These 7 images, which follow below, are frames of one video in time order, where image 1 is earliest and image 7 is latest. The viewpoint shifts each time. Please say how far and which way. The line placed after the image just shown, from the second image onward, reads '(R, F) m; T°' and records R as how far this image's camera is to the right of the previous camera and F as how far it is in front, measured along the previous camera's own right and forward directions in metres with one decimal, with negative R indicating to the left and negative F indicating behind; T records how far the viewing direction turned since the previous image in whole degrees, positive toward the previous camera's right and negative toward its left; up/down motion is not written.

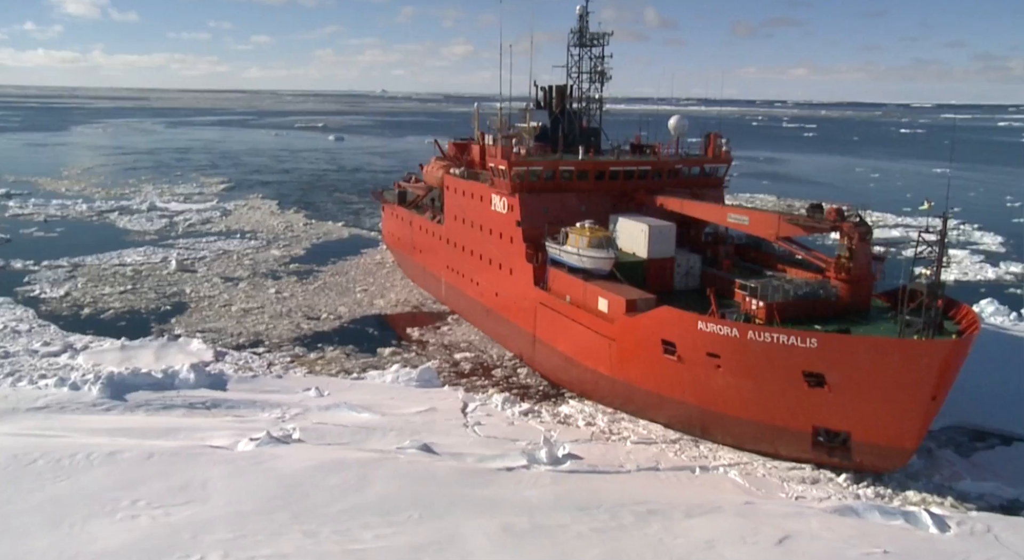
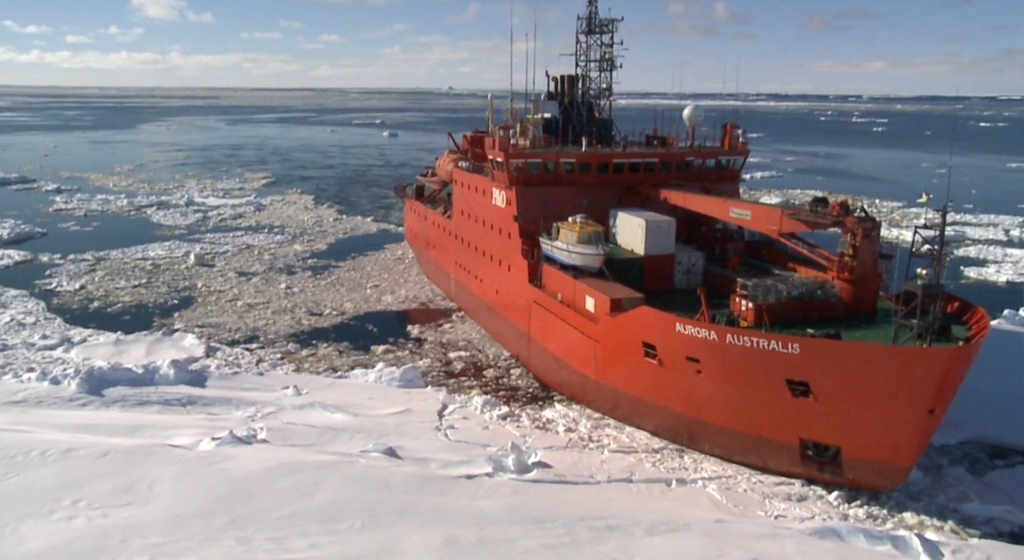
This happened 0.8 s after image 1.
(+1.0, +0.5) m; -4°
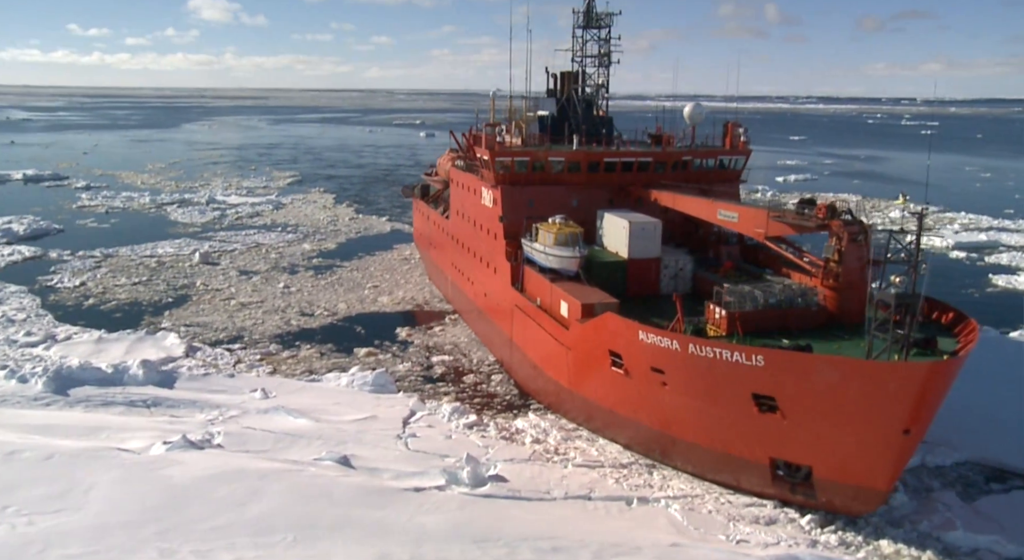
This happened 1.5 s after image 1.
(+0.9, +0.4) m; -2°
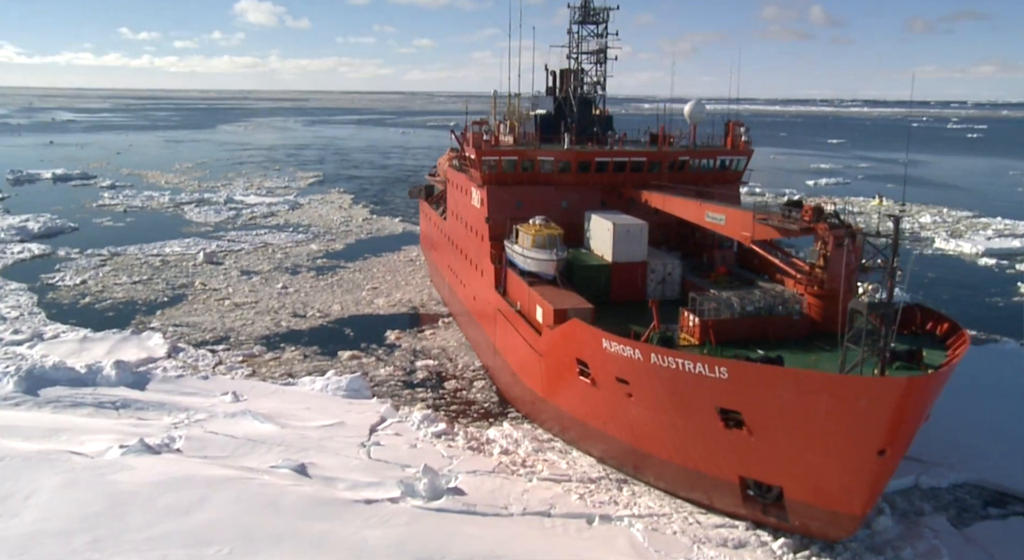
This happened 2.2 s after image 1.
(+0.8, +0.4) m; -2°
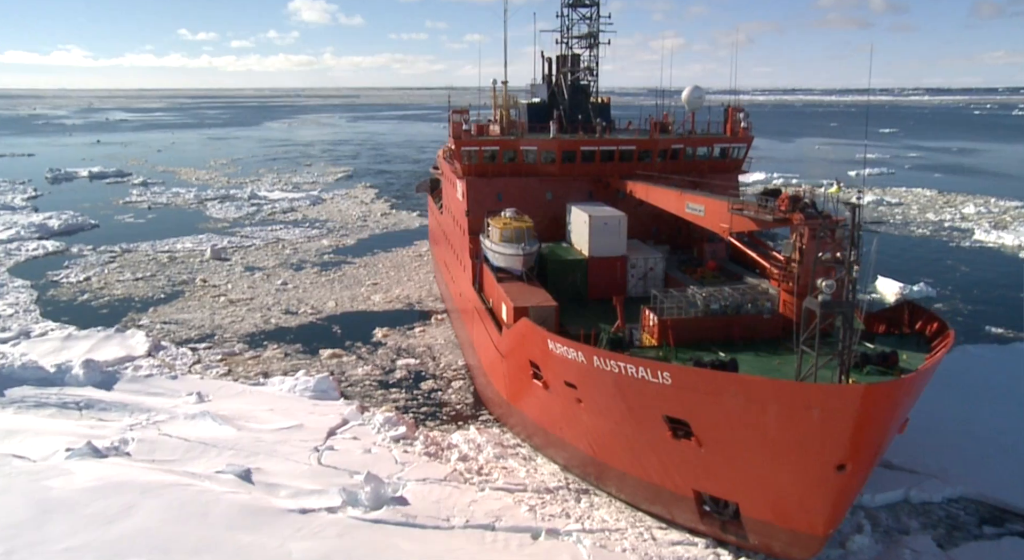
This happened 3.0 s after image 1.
(+1.0, +0.5) m; -3°
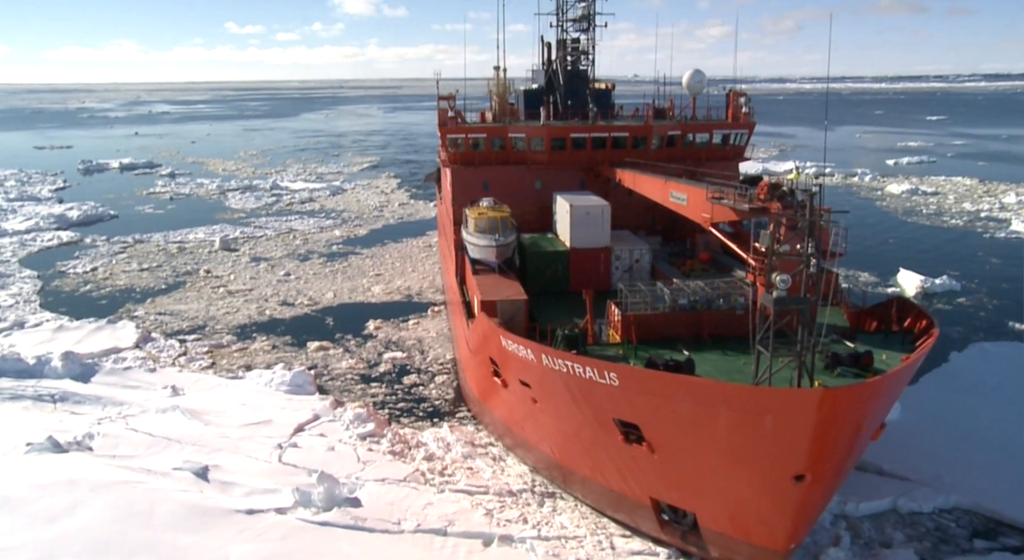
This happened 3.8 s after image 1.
(+0.8, +0.4) m; -3°
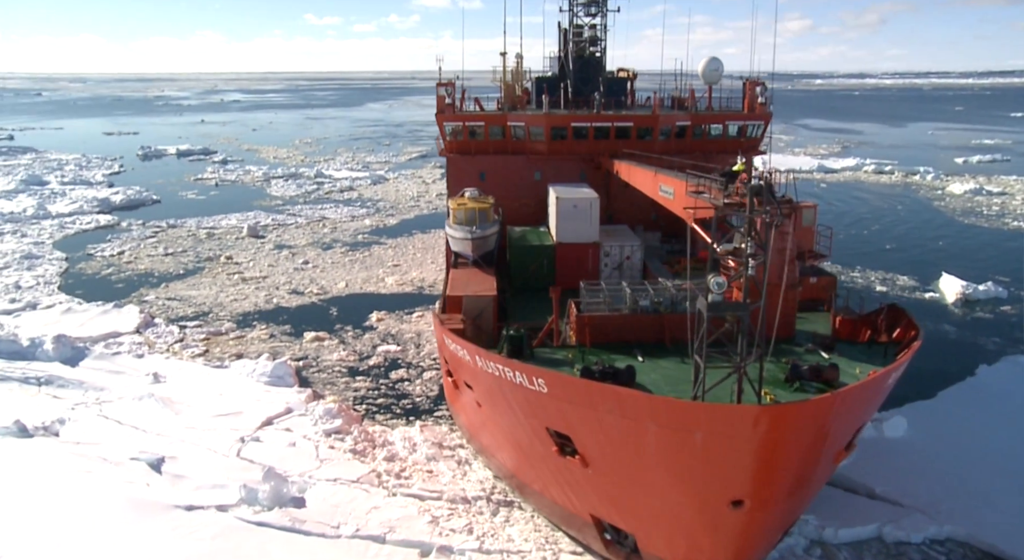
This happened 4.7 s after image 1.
(+1.0, +0.5) m; -4°
